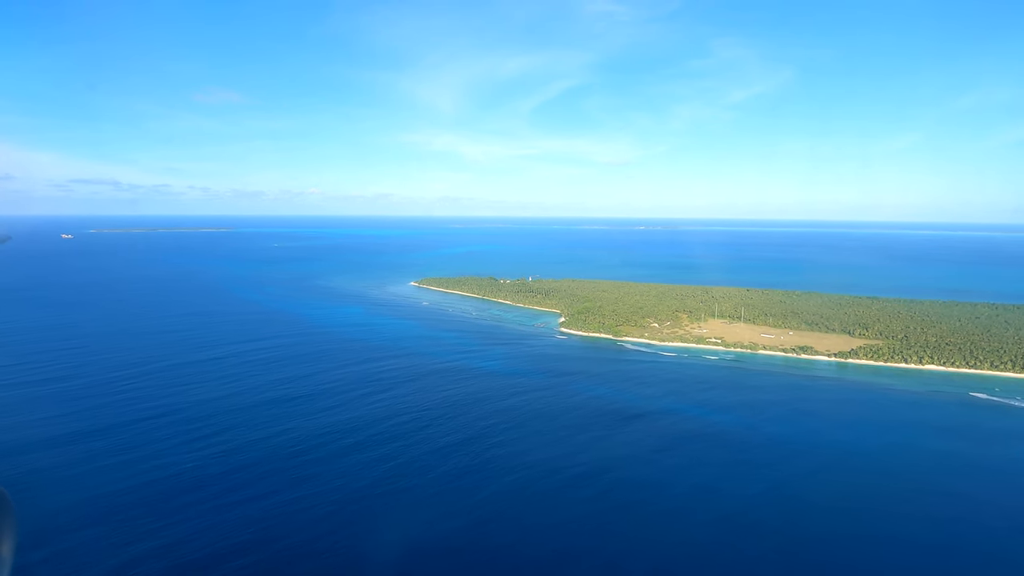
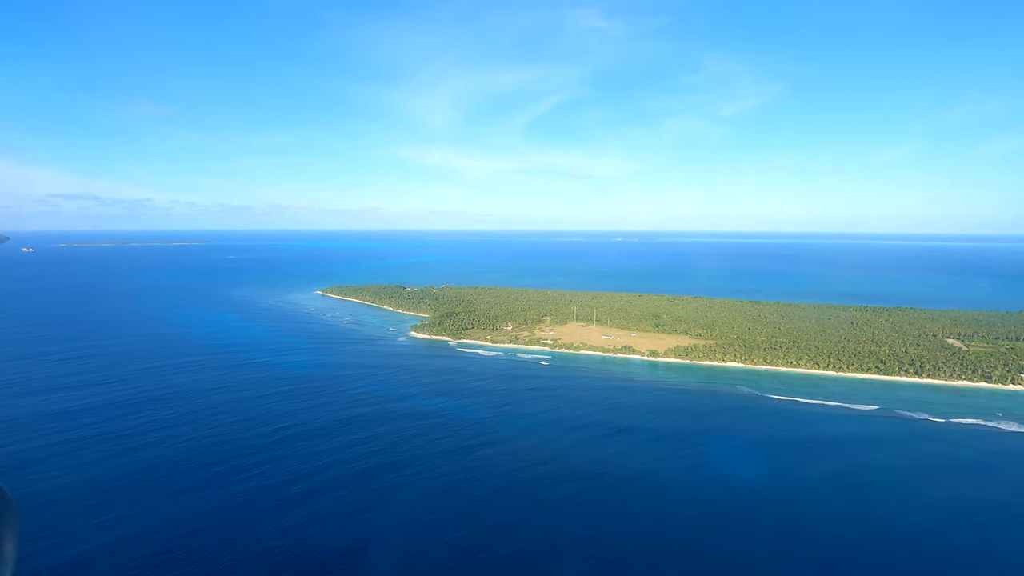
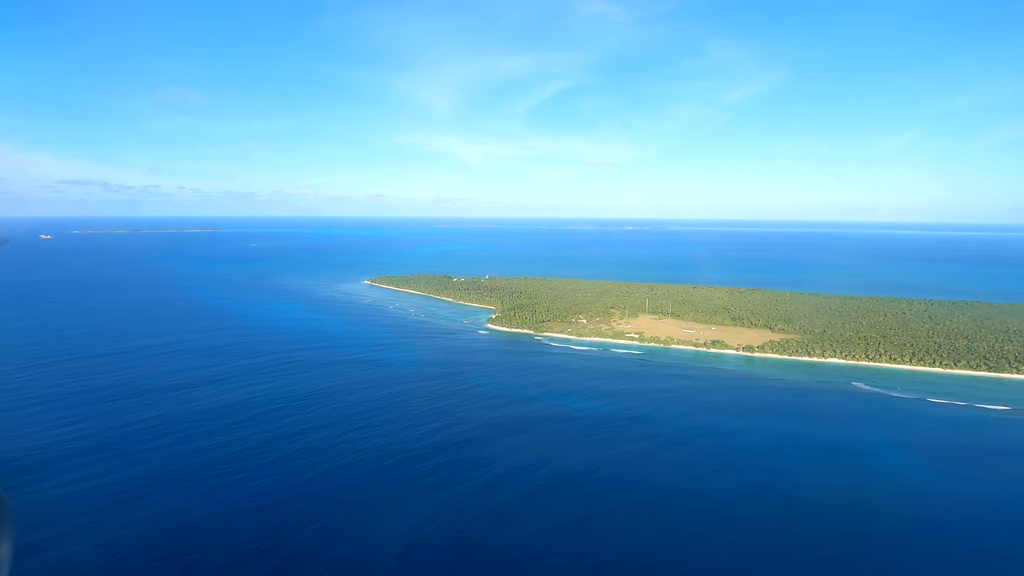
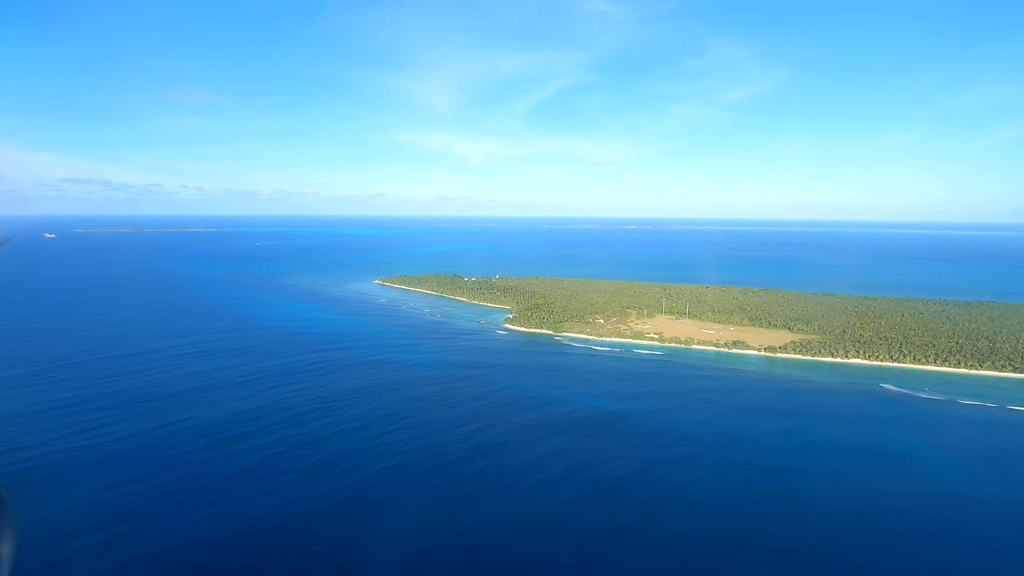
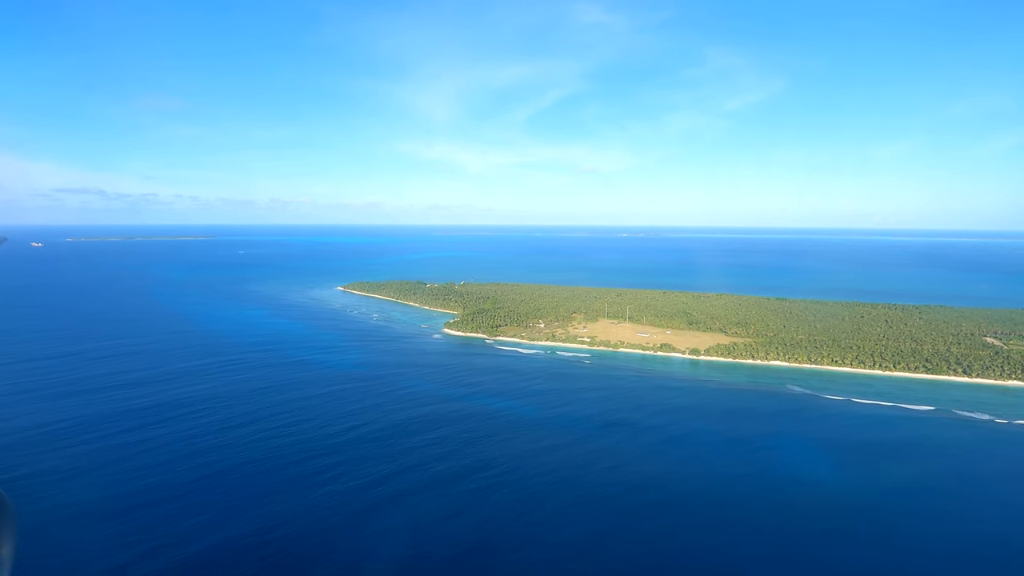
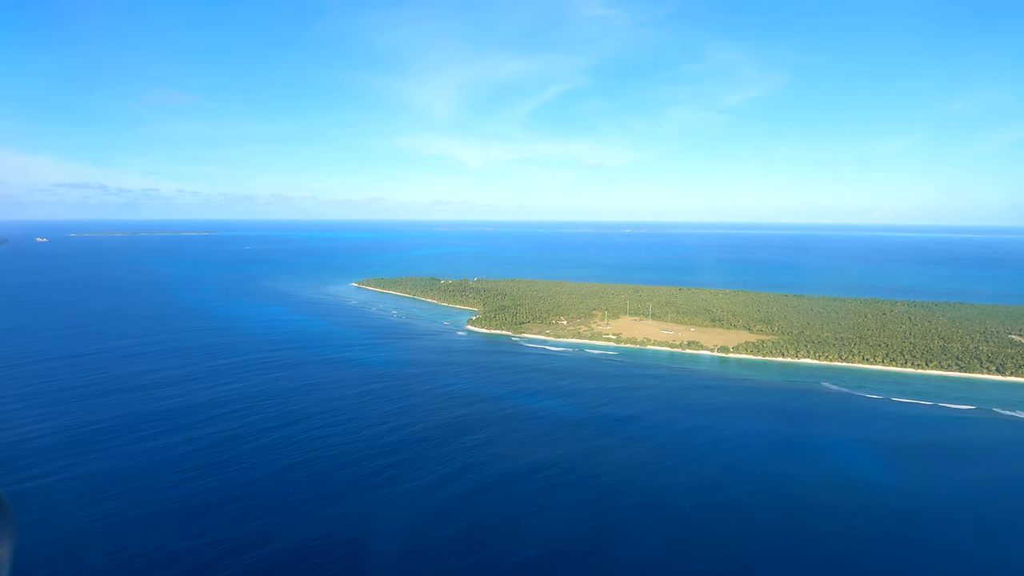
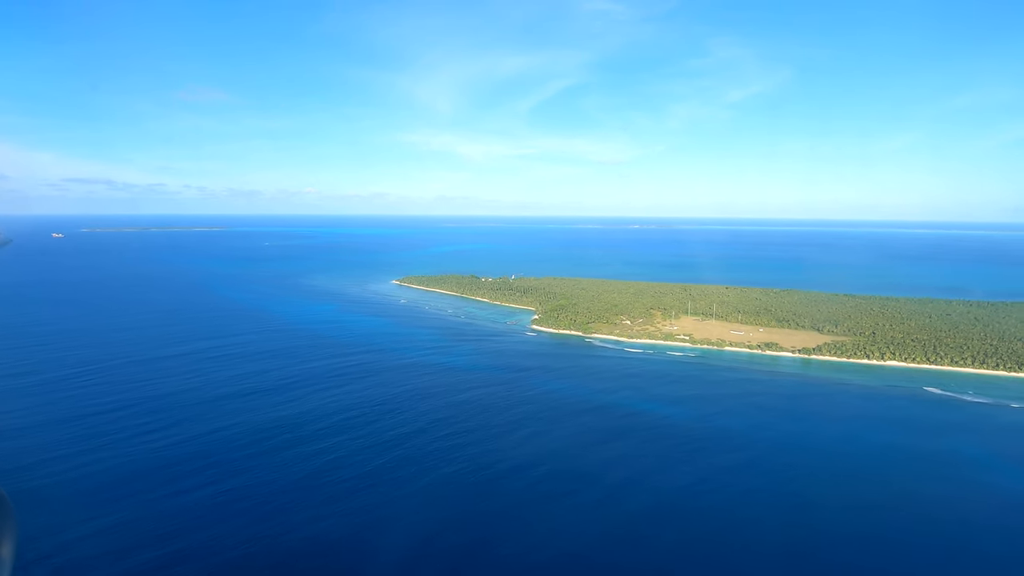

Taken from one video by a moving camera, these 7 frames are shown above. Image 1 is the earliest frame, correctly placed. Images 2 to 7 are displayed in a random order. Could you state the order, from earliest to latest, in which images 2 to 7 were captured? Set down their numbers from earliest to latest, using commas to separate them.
7, 4, 3, 6, 5, 2
